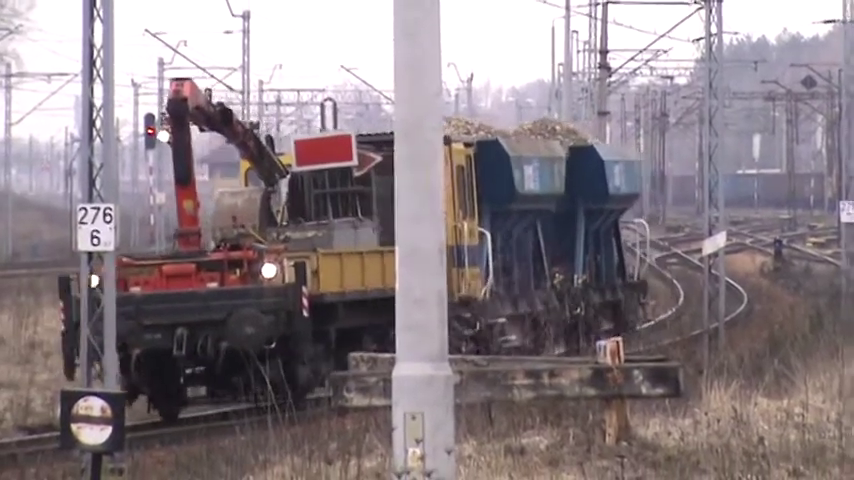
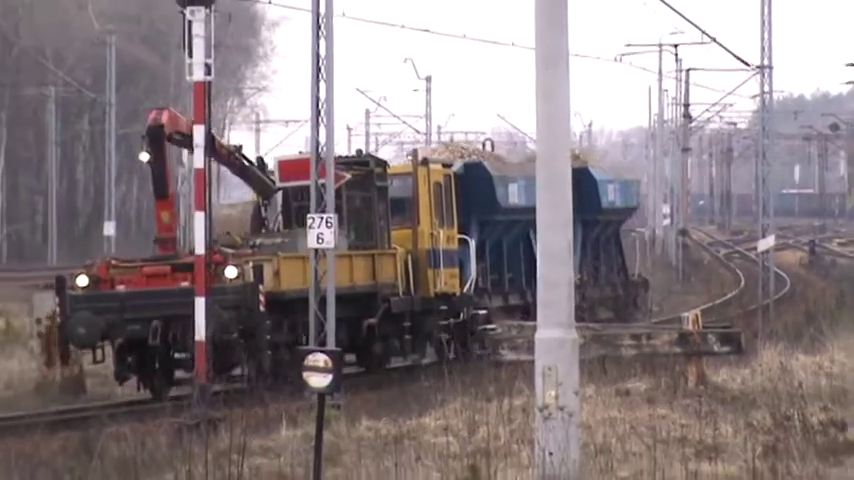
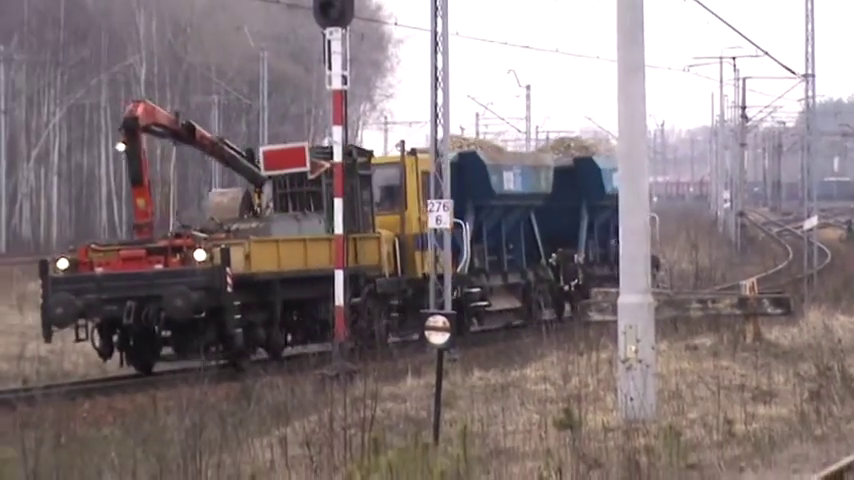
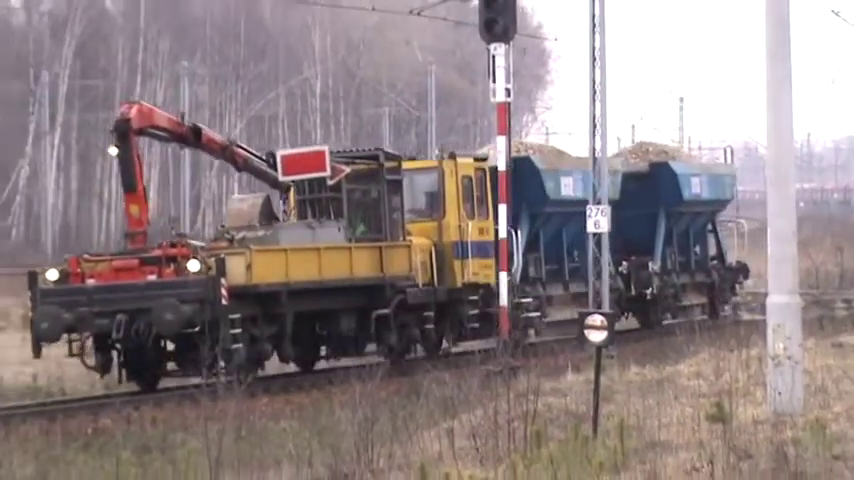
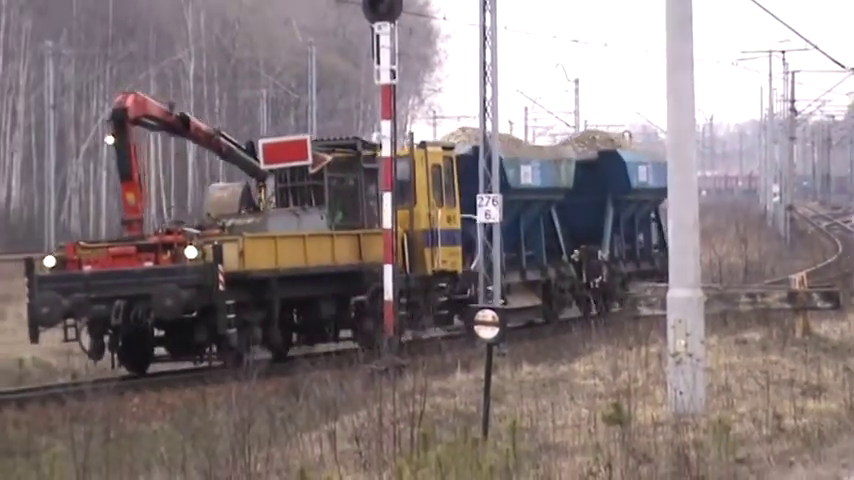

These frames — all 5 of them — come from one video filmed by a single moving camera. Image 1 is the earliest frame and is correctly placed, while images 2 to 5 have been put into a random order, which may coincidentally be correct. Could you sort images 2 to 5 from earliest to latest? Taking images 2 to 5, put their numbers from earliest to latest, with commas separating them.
2, 3, 5, 4
